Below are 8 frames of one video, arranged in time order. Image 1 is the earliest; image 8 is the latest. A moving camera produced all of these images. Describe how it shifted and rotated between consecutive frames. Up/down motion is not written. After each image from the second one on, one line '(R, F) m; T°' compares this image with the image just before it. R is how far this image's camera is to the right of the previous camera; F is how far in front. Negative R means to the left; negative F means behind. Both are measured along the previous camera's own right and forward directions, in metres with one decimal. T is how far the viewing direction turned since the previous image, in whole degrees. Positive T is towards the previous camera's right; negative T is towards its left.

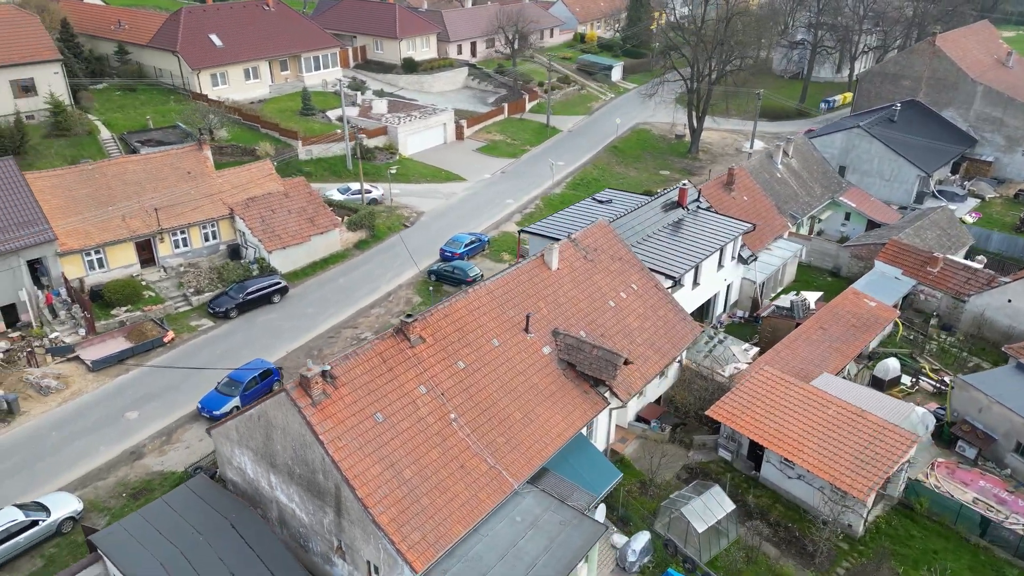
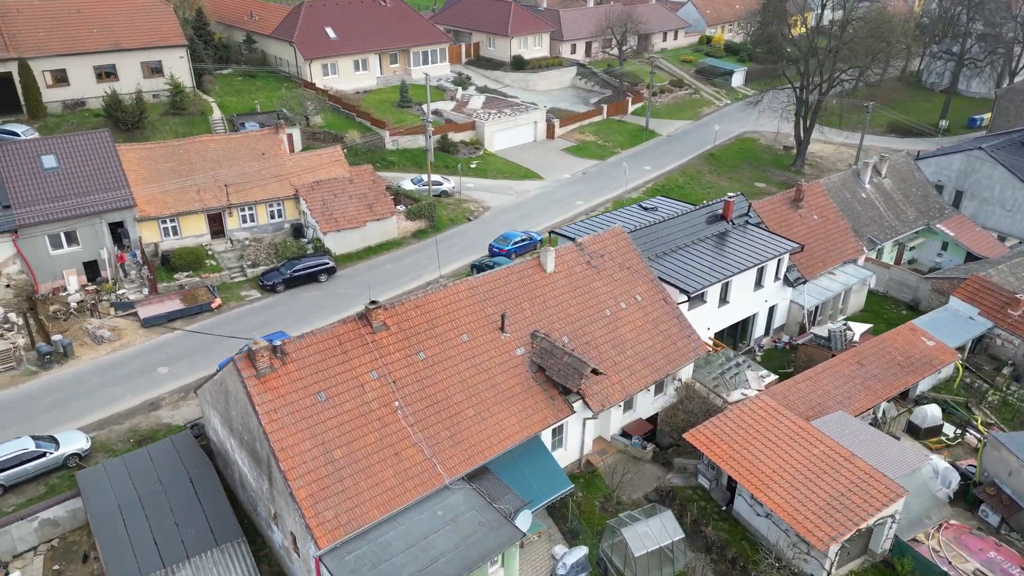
(+5.1, +0.5) m; -11°
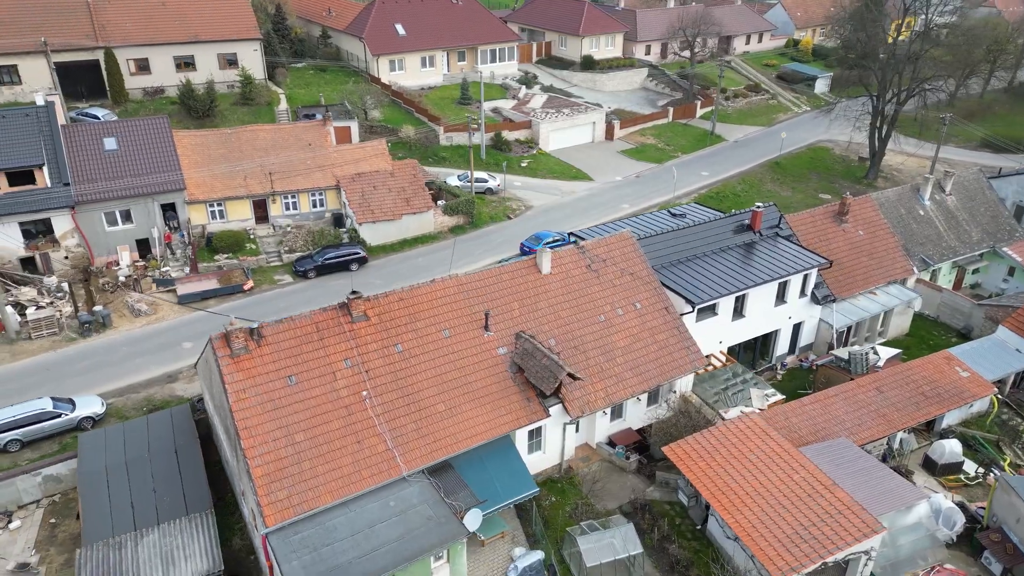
(+3.3, +0.2) m; -7°
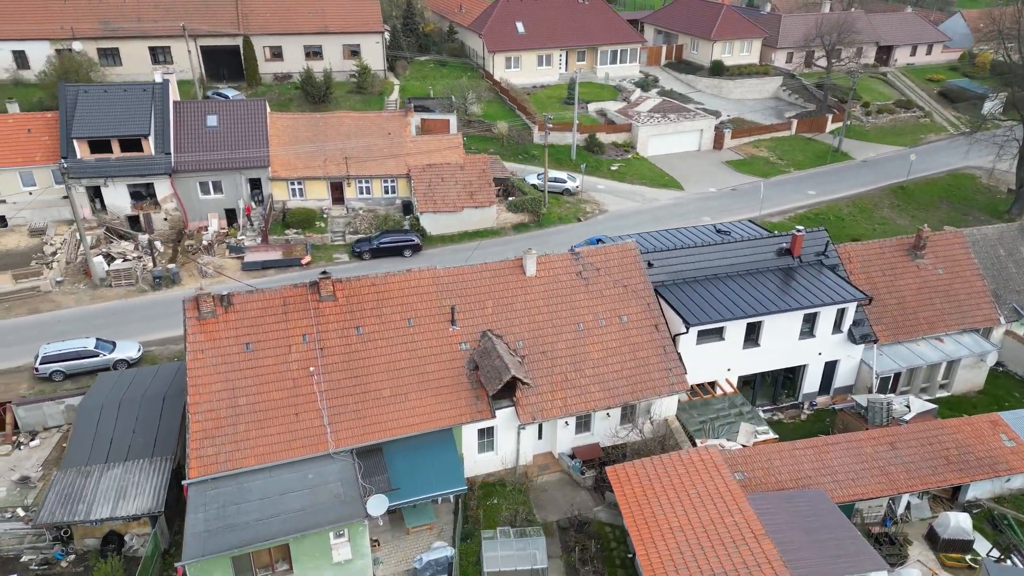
(+6.2, +0.7) m; -12°
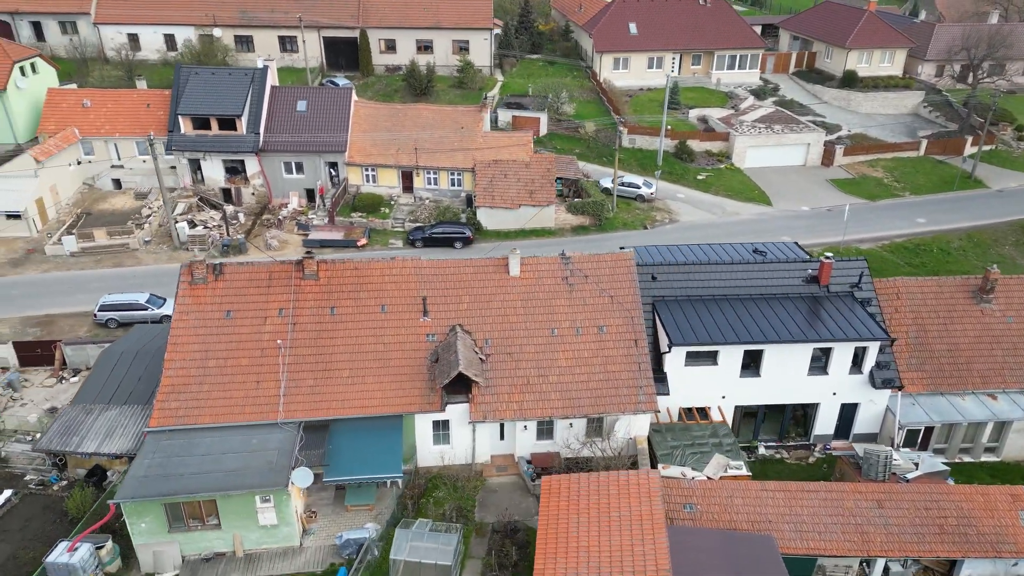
(+5.8, +0.7) m; -12°
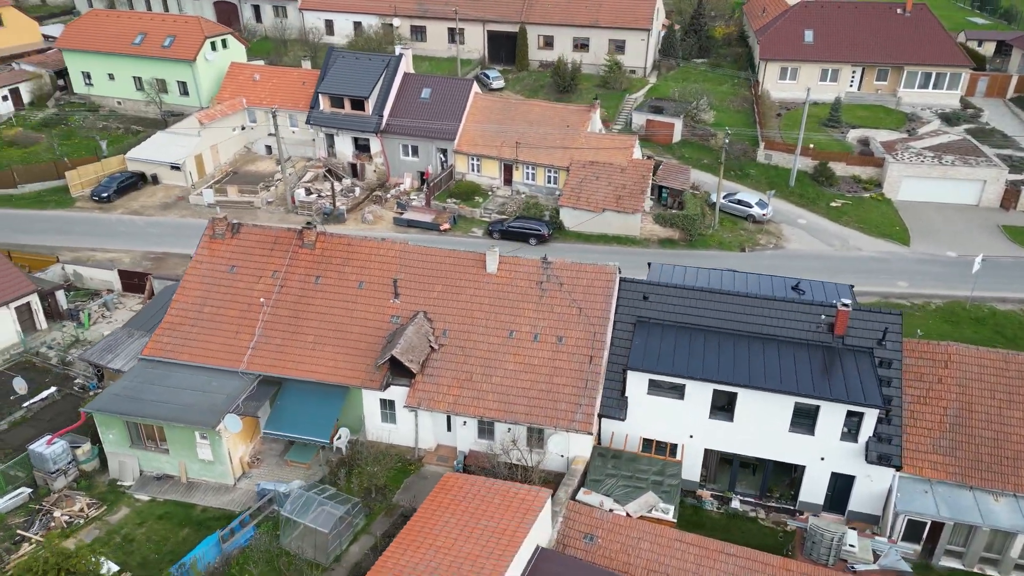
(+8.3, +1.4) m; -17°
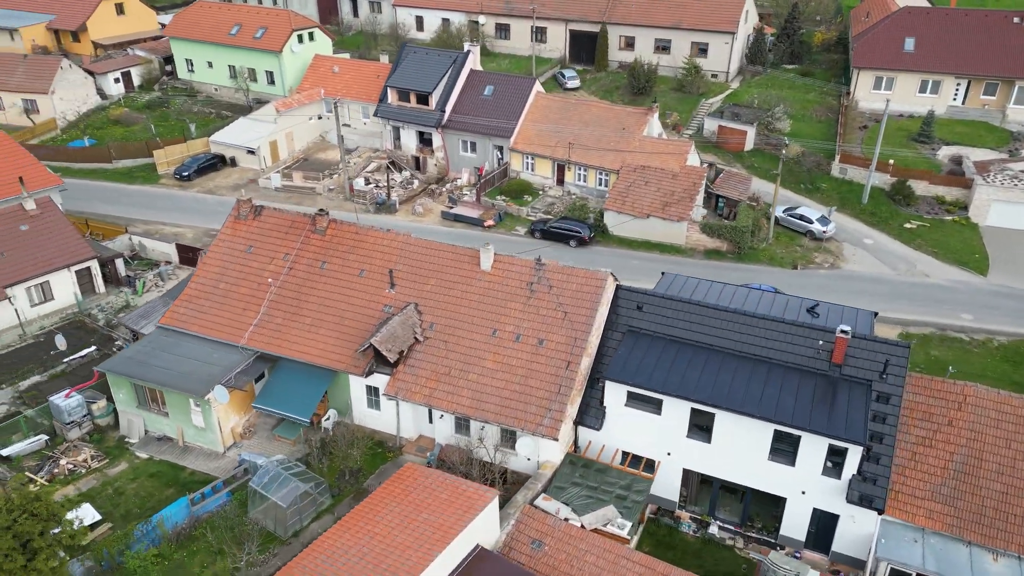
(+4.0, +0.4) m; -8°
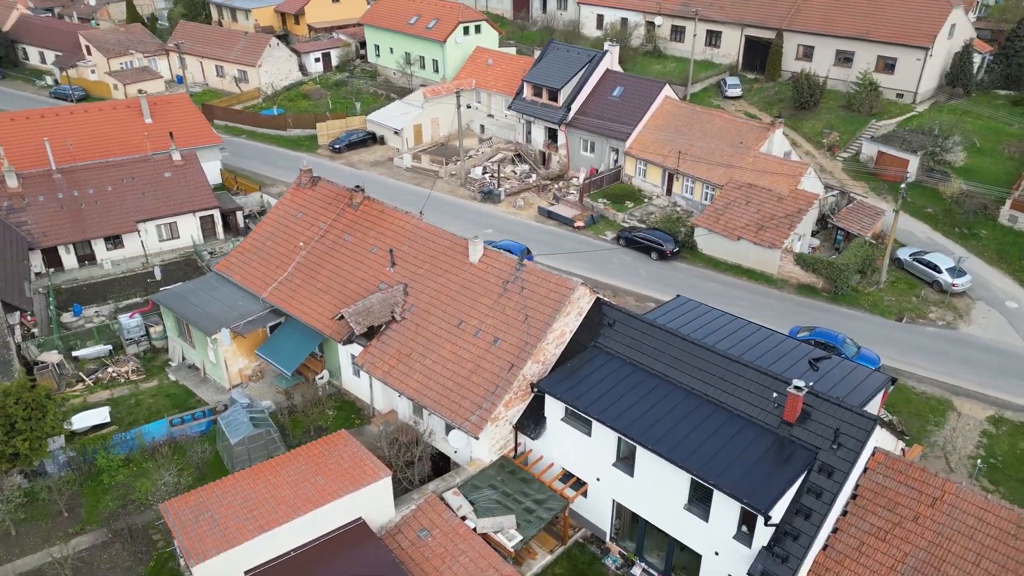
(+8.2, +1.3) m; -17°
